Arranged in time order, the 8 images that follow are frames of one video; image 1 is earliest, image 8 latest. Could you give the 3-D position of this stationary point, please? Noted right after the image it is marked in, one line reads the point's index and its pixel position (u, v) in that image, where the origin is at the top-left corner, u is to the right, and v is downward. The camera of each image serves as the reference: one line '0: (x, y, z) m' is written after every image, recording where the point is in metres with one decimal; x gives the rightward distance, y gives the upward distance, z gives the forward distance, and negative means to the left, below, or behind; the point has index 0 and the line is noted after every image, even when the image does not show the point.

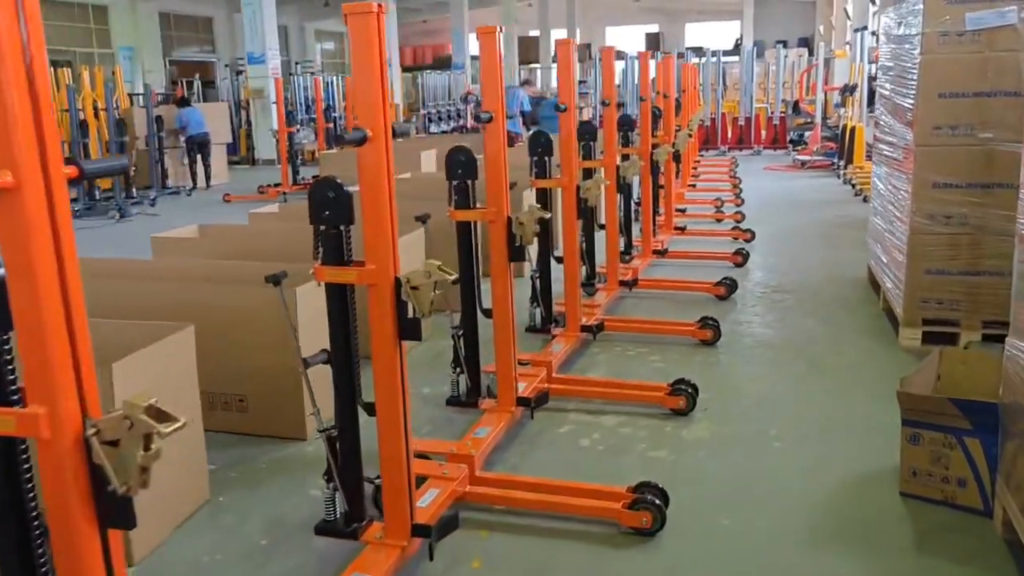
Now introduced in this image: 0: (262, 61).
0: (-3.4, +3.1, +12.3) m
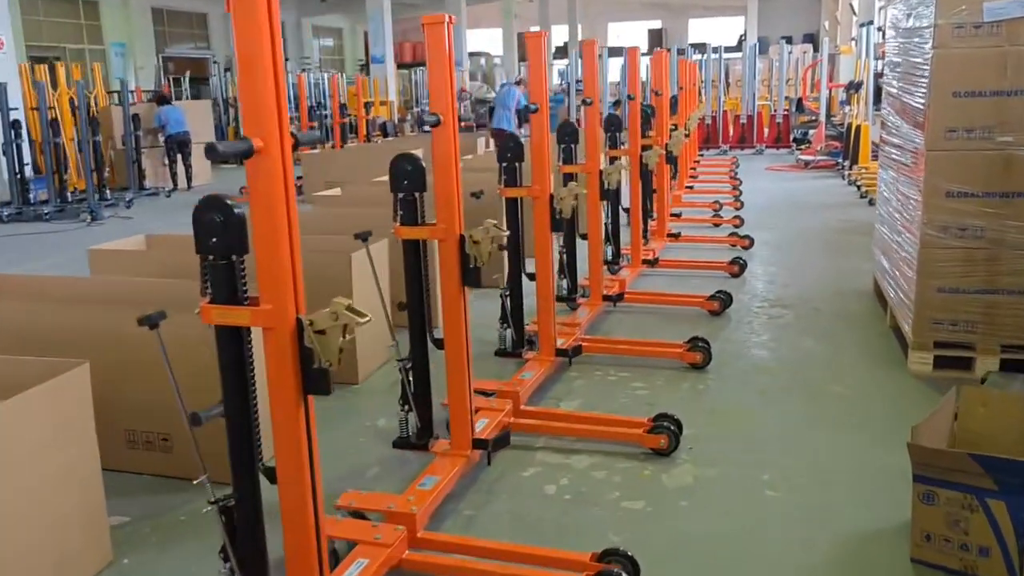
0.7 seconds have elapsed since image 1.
0: (-3.5, +3.1, +11.9) m
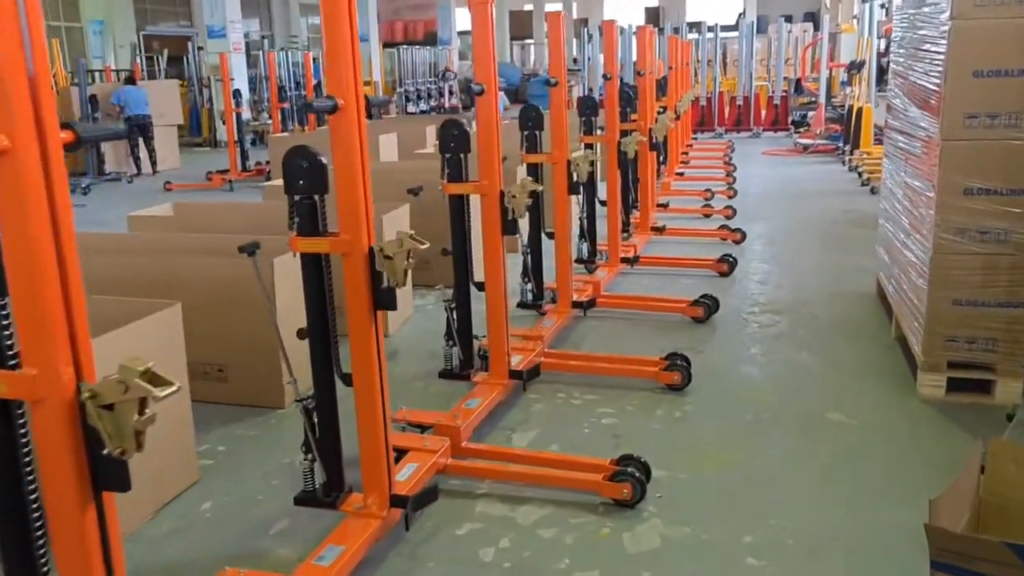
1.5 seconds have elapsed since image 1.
0: (-3.7, +3.2, +11.4) m
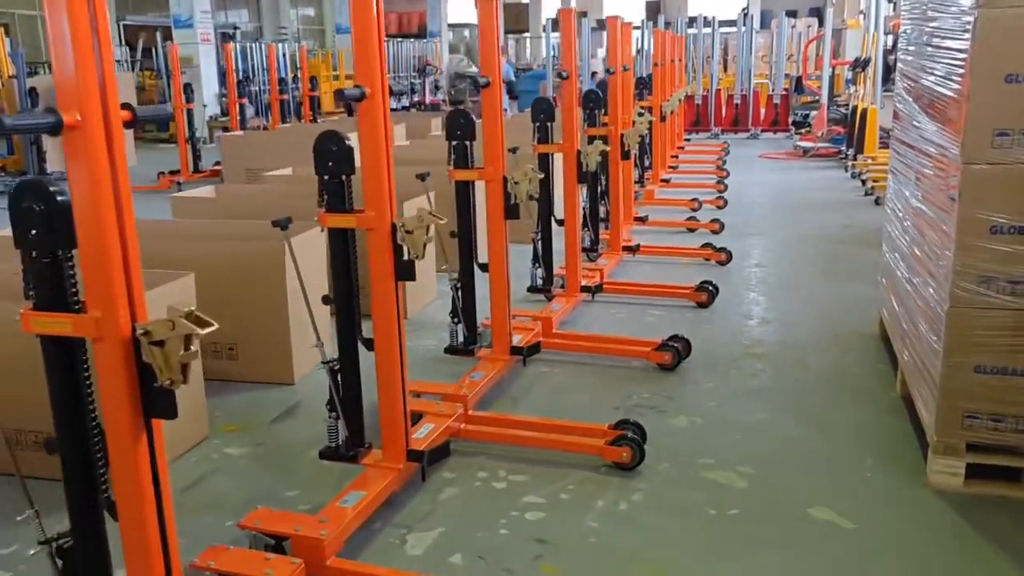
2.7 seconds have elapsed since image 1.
0: (-3.9, +3.2, +10.7) m
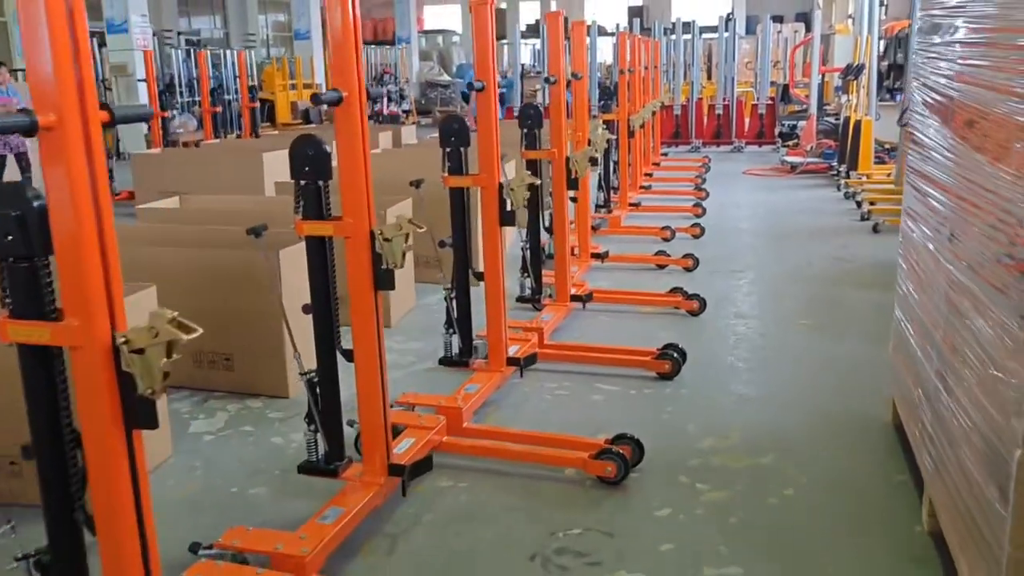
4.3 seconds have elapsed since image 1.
0: (-4.3, +2.8, +9.9) m
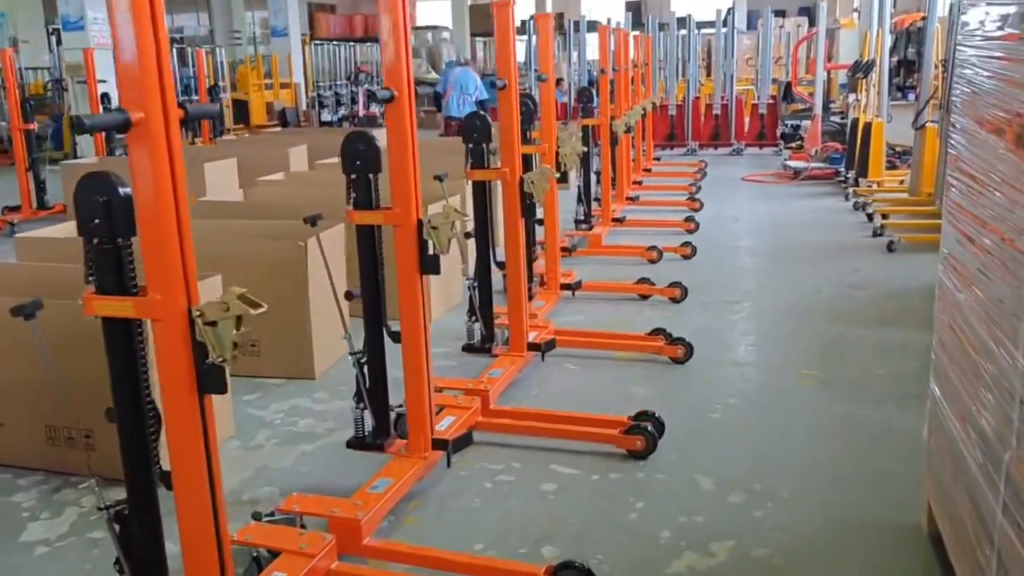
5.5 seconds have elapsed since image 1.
0: (-4.4, +2.7, +9.2) m
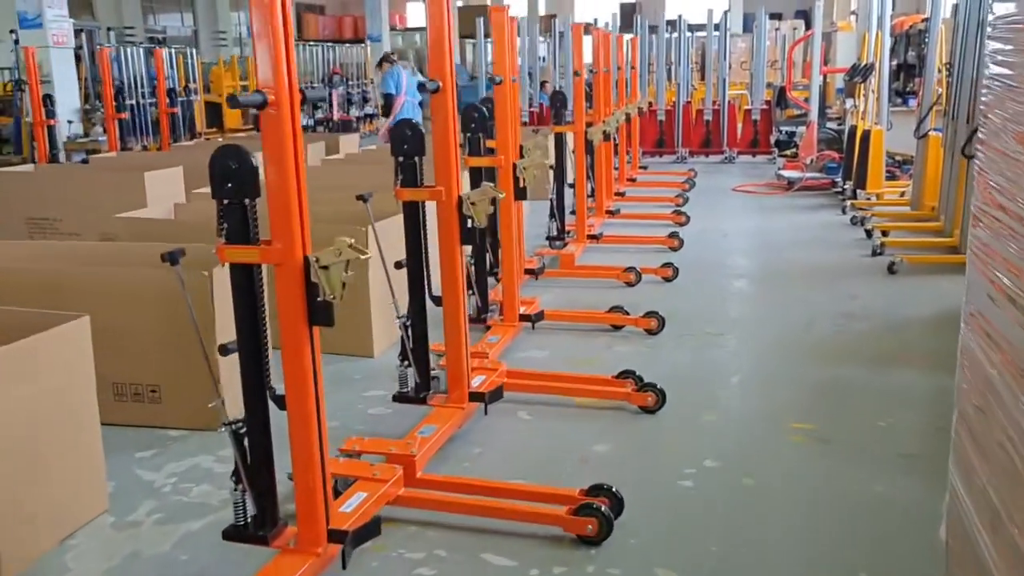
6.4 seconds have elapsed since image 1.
0: (-4.6, +2.6, +8.7) m
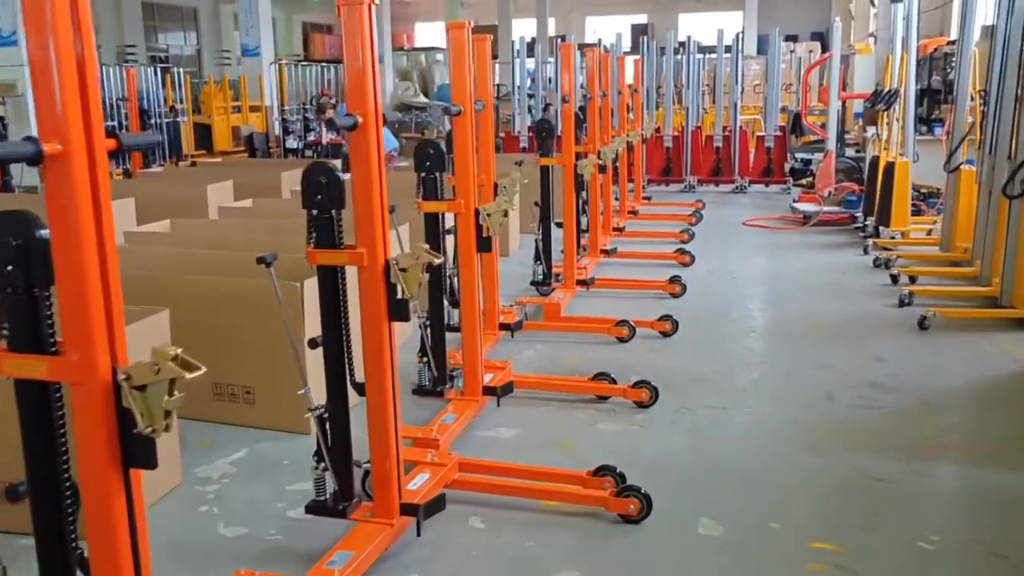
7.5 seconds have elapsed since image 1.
0: (-4.7, +2.3, +8.3) m
